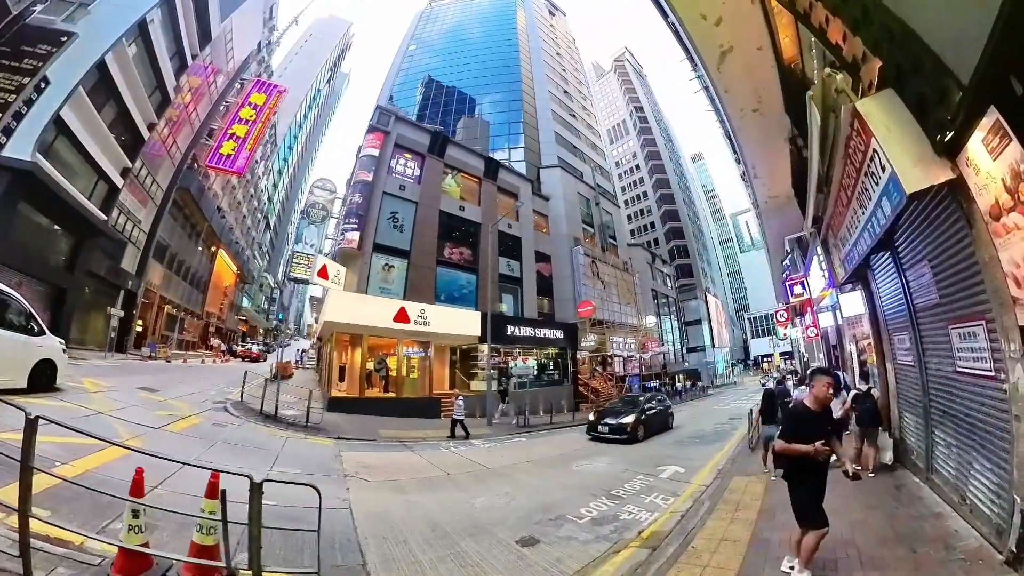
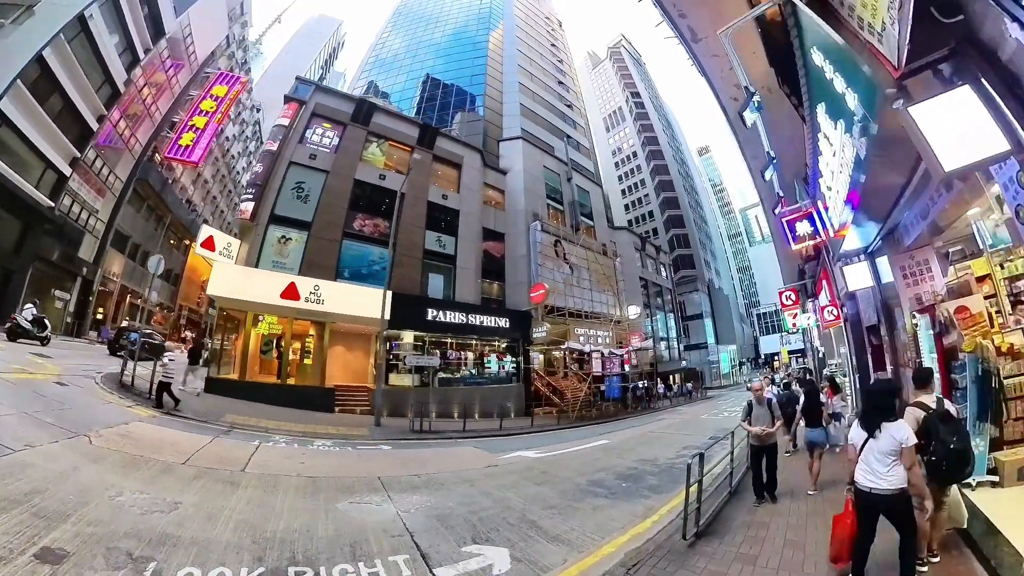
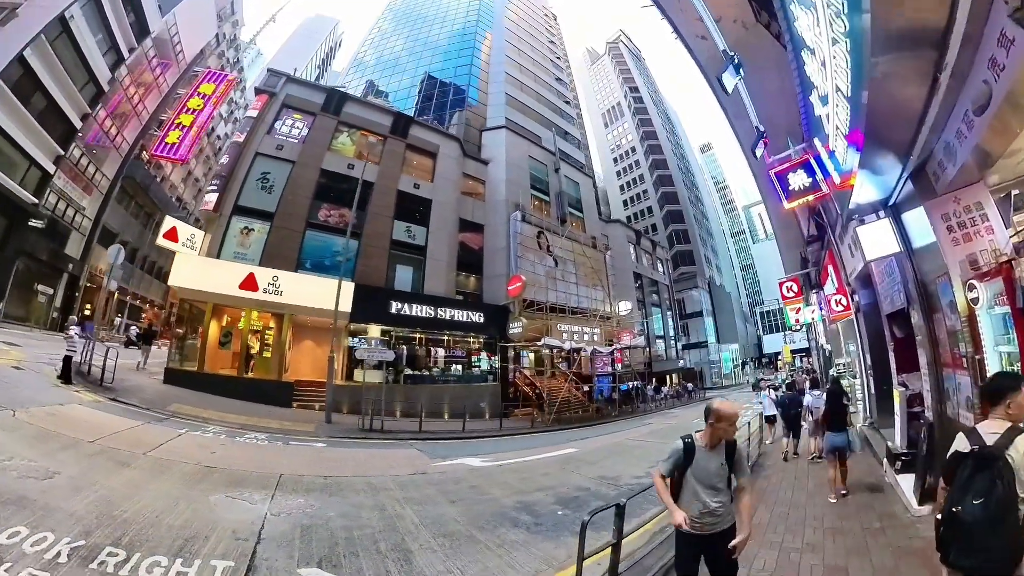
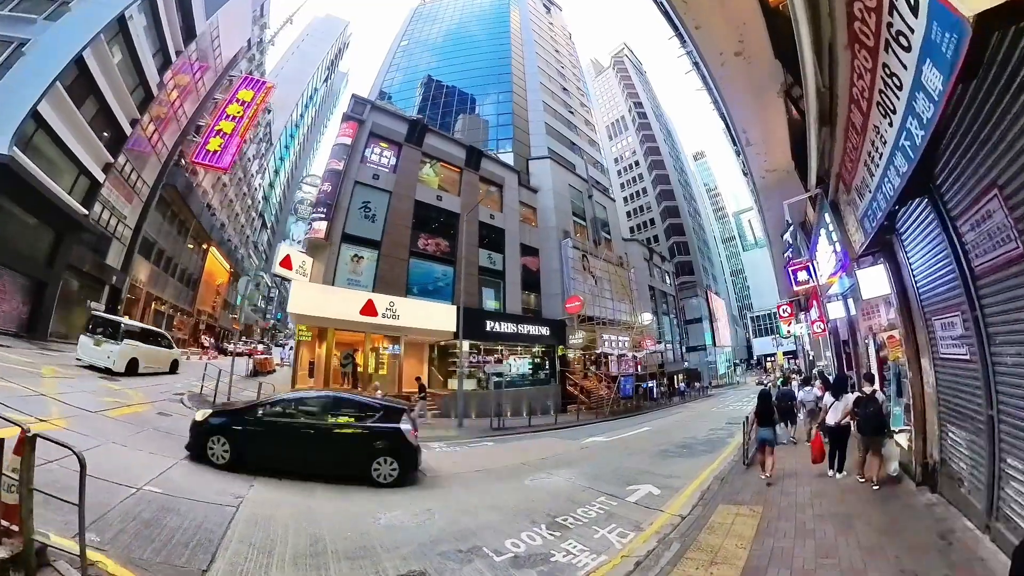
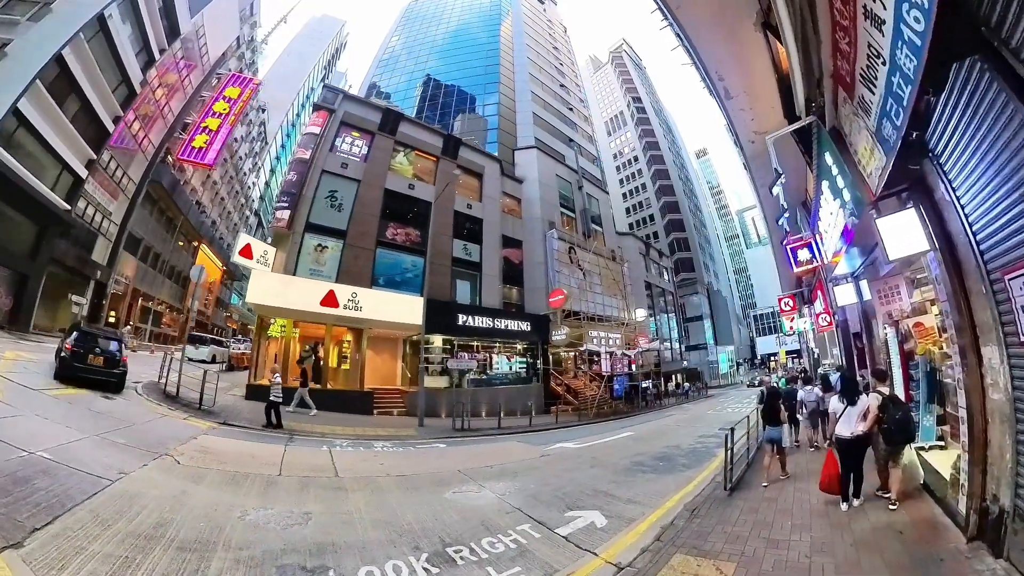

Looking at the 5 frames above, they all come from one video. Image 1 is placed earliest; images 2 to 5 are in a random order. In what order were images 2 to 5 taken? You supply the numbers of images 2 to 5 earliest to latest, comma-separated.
4, 5, 2, 3
